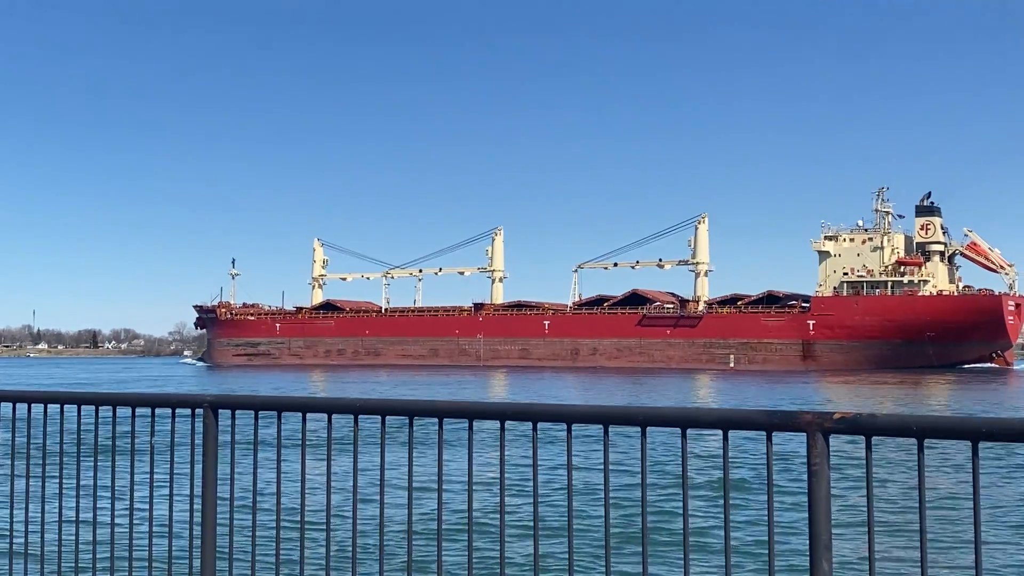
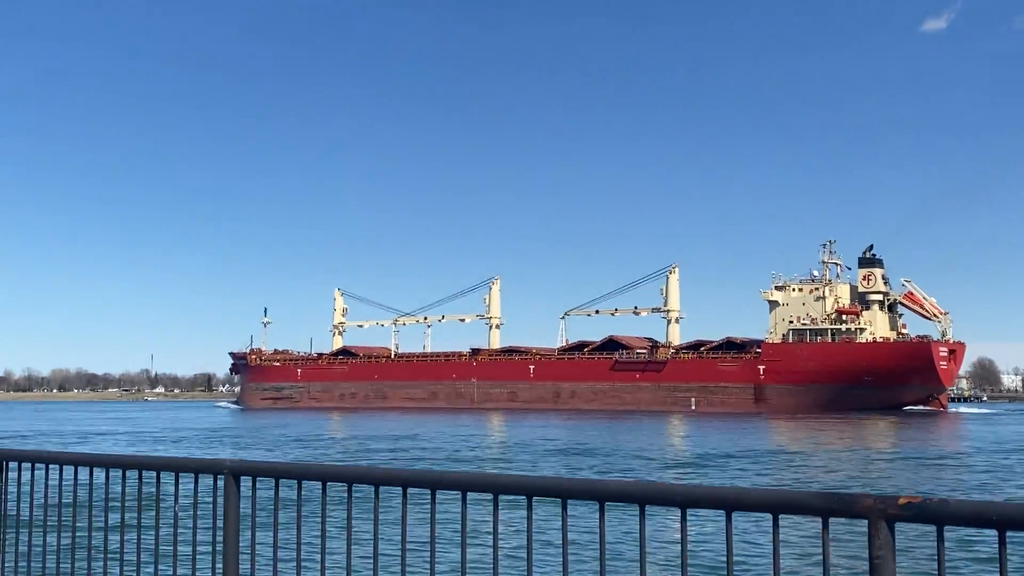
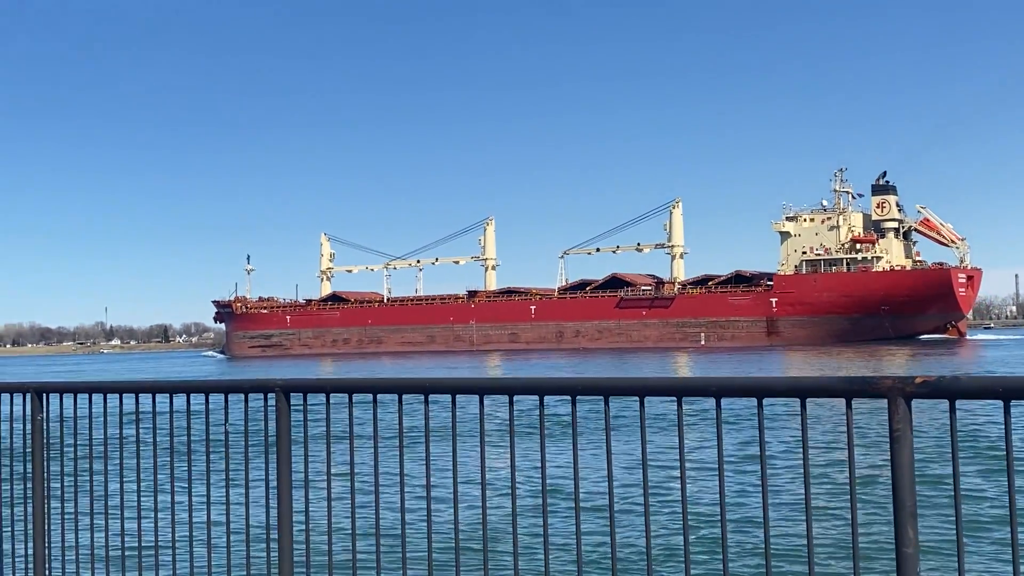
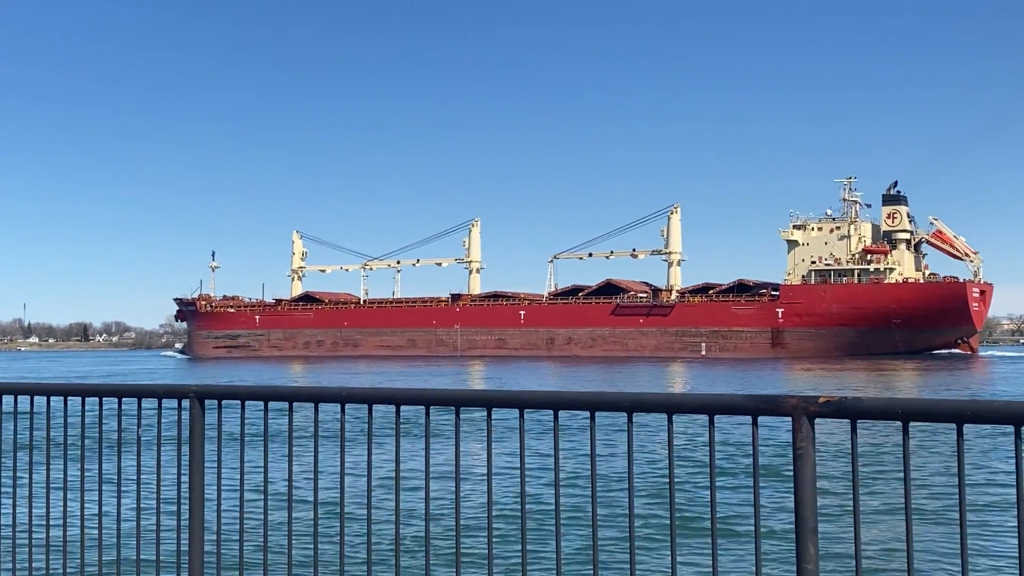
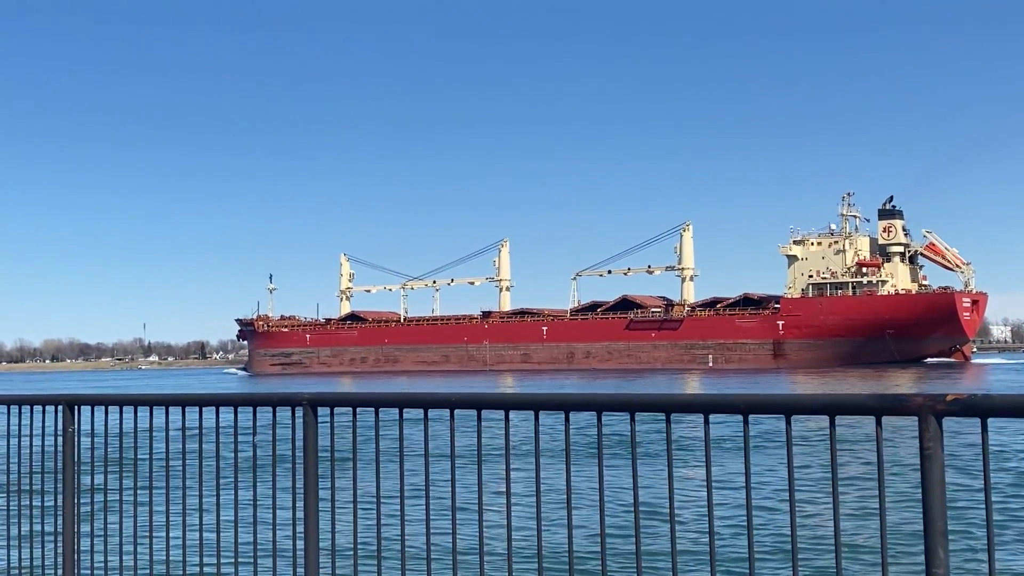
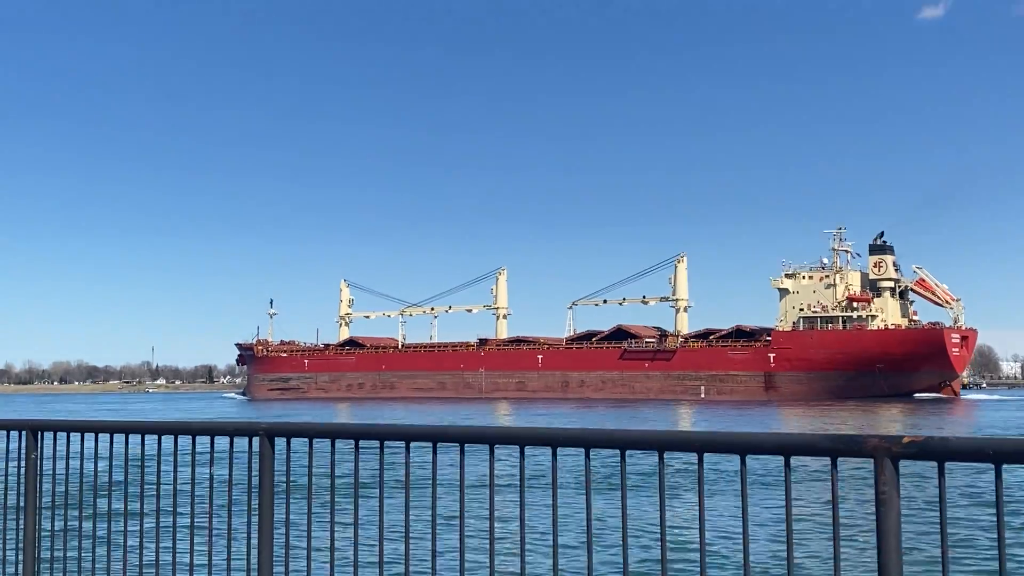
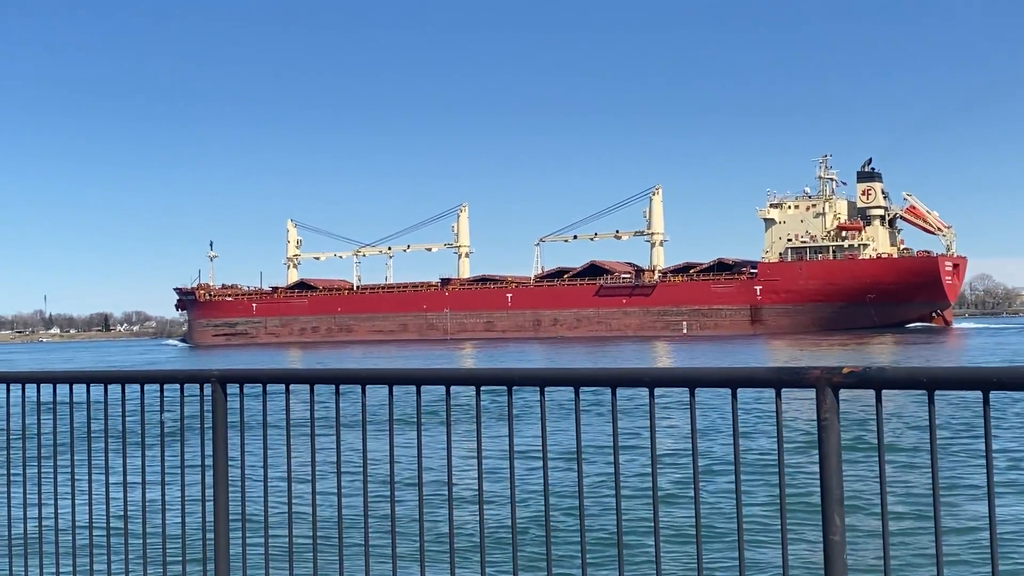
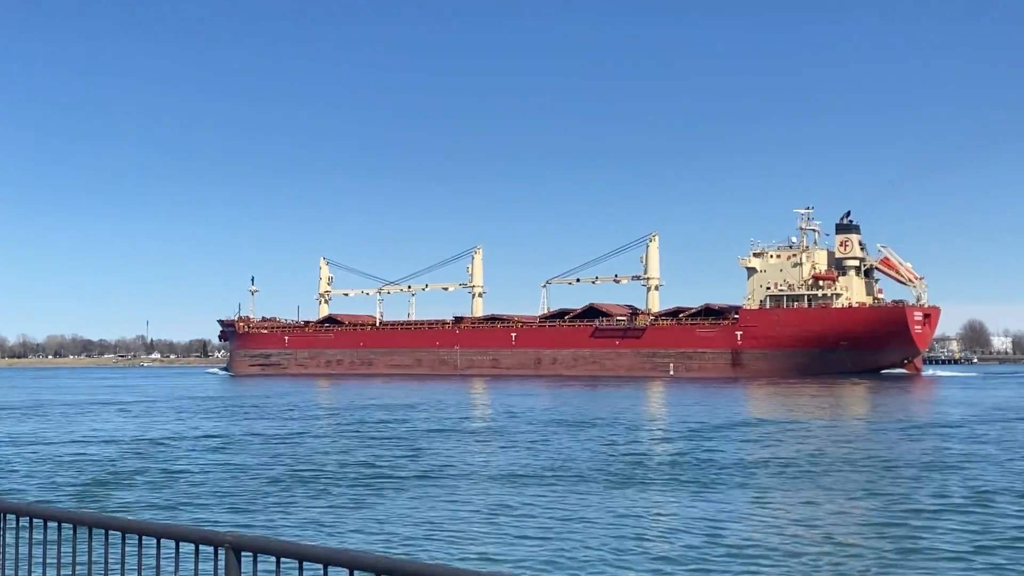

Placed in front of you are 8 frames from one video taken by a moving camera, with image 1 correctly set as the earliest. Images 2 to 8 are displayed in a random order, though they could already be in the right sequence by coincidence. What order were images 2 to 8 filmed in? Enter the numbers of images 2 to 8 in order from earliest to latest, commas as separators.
4, 7, 3, 5, 6, 2, 8
